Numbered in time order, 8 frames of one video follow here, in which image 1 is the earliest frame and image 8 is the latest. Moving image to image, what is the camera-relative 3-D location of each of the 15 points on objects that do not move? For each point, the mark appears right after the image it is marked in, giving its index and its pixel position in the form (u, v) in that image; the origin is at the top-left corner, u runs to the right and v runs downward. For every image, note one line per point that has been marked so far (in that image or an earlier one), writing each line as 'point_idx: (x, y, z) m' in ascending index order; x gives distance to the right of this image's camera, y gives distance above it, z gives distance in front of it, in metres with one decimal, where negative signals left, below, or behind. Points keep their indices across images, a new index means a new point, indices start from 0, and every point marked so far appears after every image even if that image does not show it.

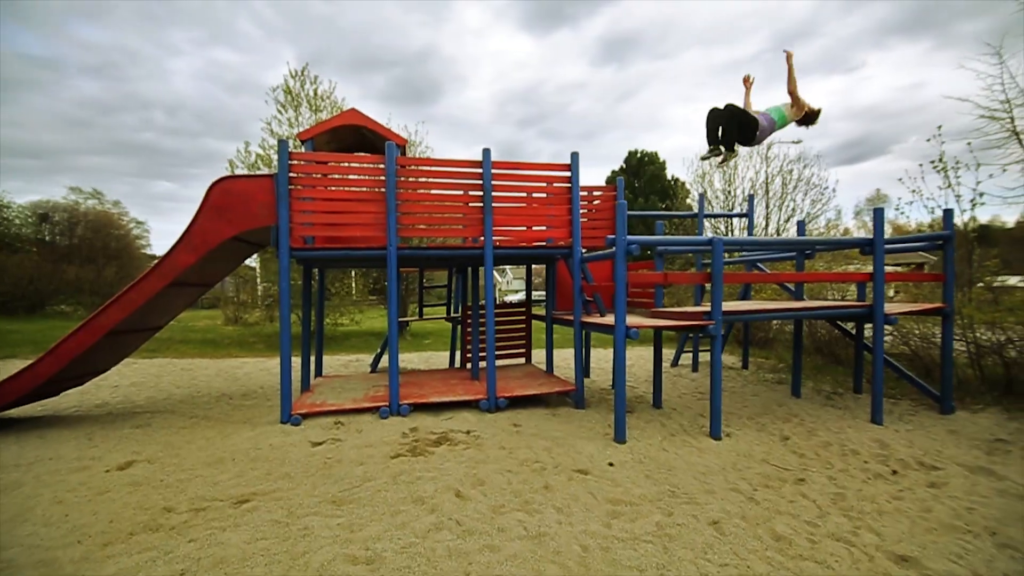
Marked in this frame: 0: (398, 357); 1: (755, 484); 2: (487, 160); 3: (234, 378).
0: (-1.2, -0.7, +5.1) m
1: (+2.0, -1.6, +3.8) m
2: (-0.2, +1.5, +5.5) m
3: (-4.4, -1.4, +7.5) m
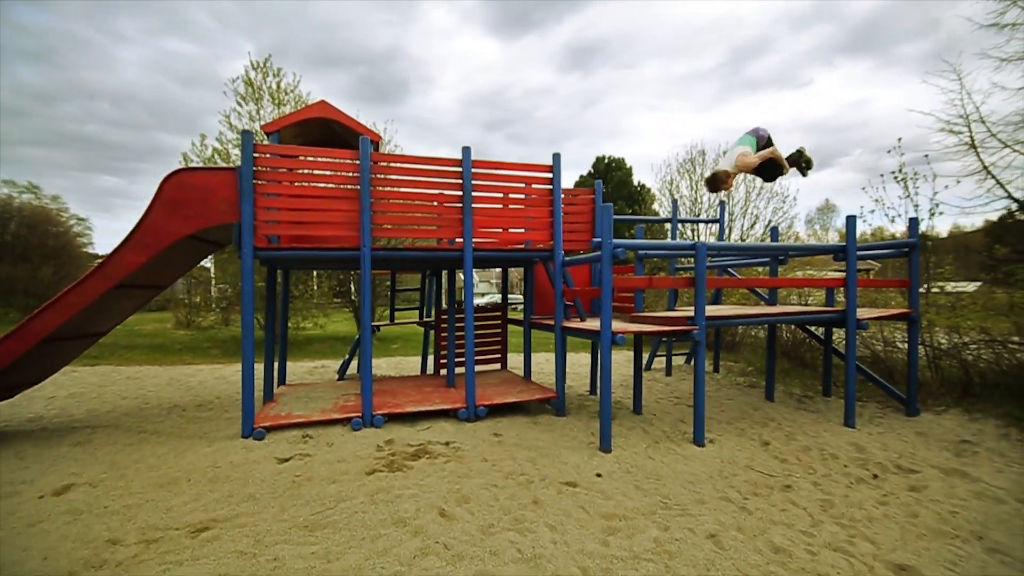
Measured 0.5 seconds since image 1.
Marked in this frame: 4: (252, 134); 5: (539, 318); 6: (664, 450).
0: (-1.4, -0.8, +4.8) m
1: (+1.8, -1.6, +3.7) m
2: (-0.4, +1.4, +5.3) m
3: (-4.7, -1.5, +6.9) m
4: (-2.4, +1.5, +4.4) m
5: (+0.4, -0.4, +6.3) m
6: (+1.5, -1.5, +4.5) m
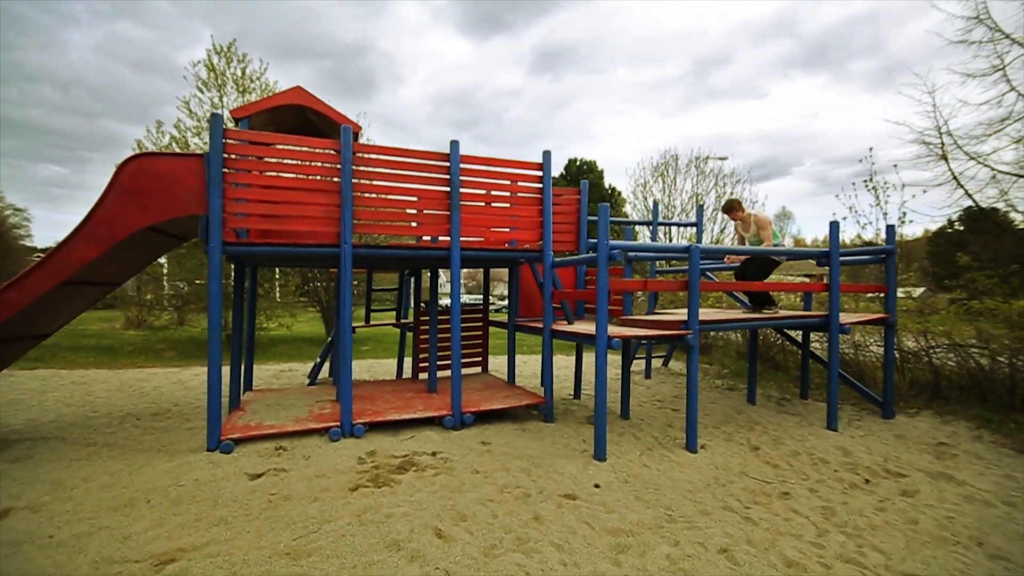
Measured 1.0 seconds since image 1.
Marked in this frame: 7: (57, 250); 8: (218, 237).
0: (-1.5, -0.8, +4.5) m
1: (+1.8, -1.6, +3.7) m
2: (-0.6, +1.4, +5.0) m
3: (-5.0, -1.4, +6.4) m
4: (-2.5, +1.5, +4.1) m
5: (+0.2, -0.4, +6.1) m
6: (+1.4, -1.6, +4.4) m
7: (-3.9, 0.0, +3.7) m
8: (-2.5, +0.4, +4.0) m
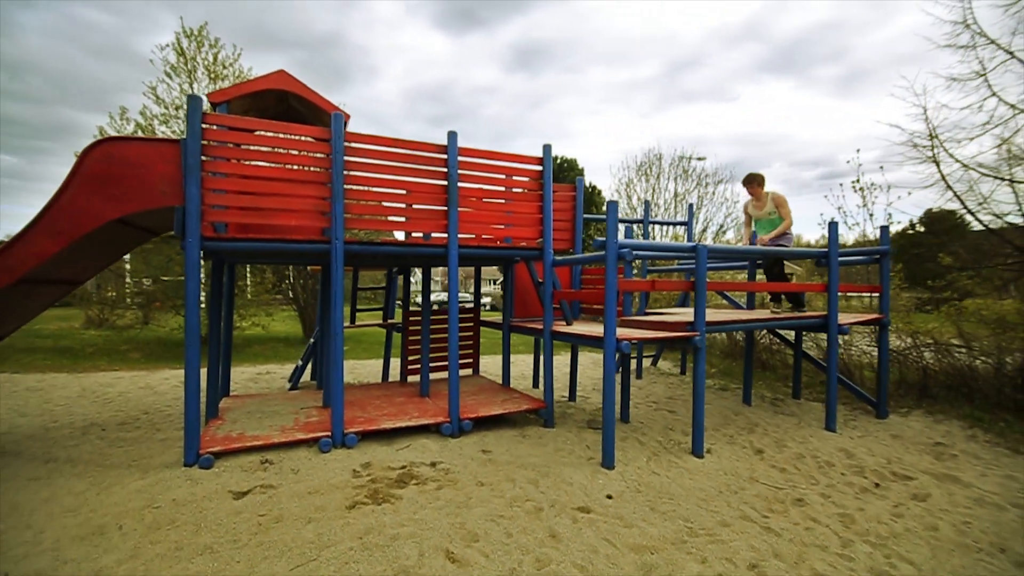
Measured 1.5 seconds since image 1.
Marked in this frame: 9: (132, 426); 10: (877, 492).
0: (-1.5, -0.8, +4.2) m
1: (+1.9, -1.6, +3.5) m
2: (-0.6, +1.4, +4.8) m
3: (-5.1, -1.4, +5.9) m
4: (-2.4, +1.5, +3.7) m
5: (+0.1, -0.4, +5.9) m
6: (+1.4, -1.6, +4.3) m
7: (-3.8, +0.1, +3.3) m
8: (-2.4, +0.4, +3.7) m
9: (-3.9, -1.4, +4.9) m
10: (+3.0, -1.7, +3.9) m
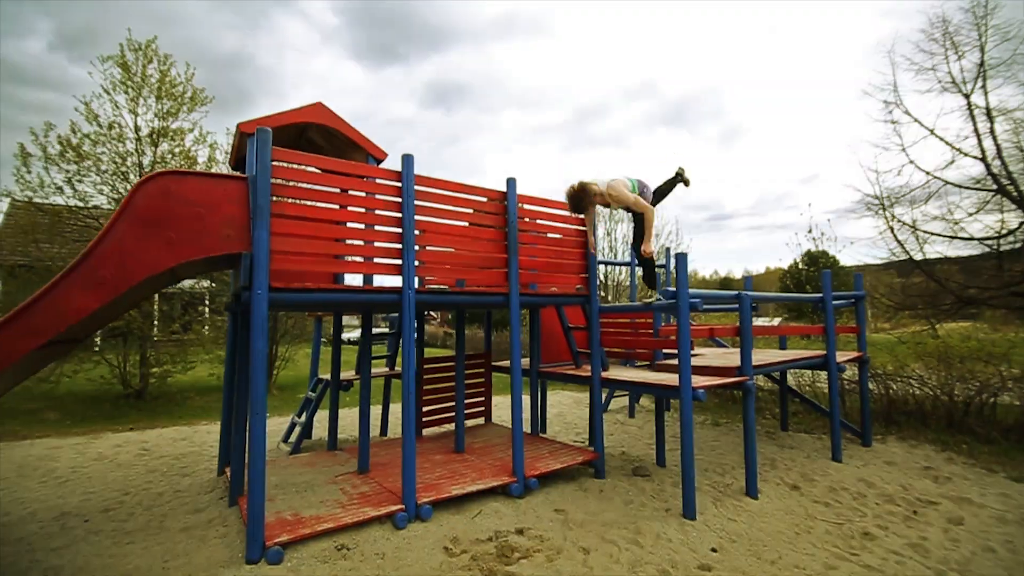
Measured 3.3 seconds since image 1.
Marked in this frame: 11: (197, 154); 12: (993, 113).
0: (-0.8, -1.2, +3.8) m
1: (+2.6, -2.0, +3.7) m
2: (0.0, +1.0, +4.7) m
3: (-4.6, -2.0, +4.8) m
4: (-1.7, +1.1, +3.3) m
5: (+0.4, -1.0, +5.8) m
6: (+2.0, -2.0, +4.3) m
7: (-3.0, -0.3, +2.6) m
8: (-1.7, 0.0, +3.2) m
9: (-3.3, -1.9, +4.0) m
10: (+3.7, -2.1, +4.3) m
11: (-6.4, +2.8, +9.8) m
12: (+7.5, +2.8, +7.4) m
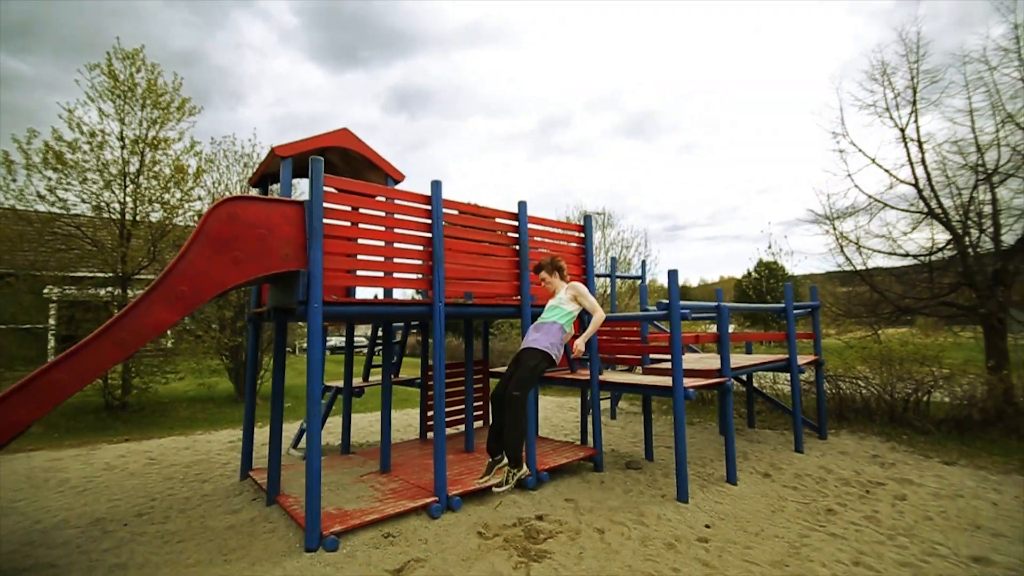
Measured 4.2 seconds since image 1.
0: (-0.7, -1.3, +4.2) m
1: (+2.8, -2.1, +4.4) m
2: (+0.1, +0.8, +5.2) m
3: (-4.5, -2.1, +4.9) m
4: (-1.5, +1.0, +3.7) m
5: (+0.4, -1.1, +6.3) m
6: (+2.1, -2.1, +4.9) m
7: (-2.7, -0.4, +2.9) m
8: (-1.5, -0.1, +3.6) m
9: (-3.1, -2.0, +4.2) m
10: (+3.8, -2.2, +5.0) m
11: (-6.7, +2.6, +9.8) m
12: (+7.4, +2.6, +8.5) m
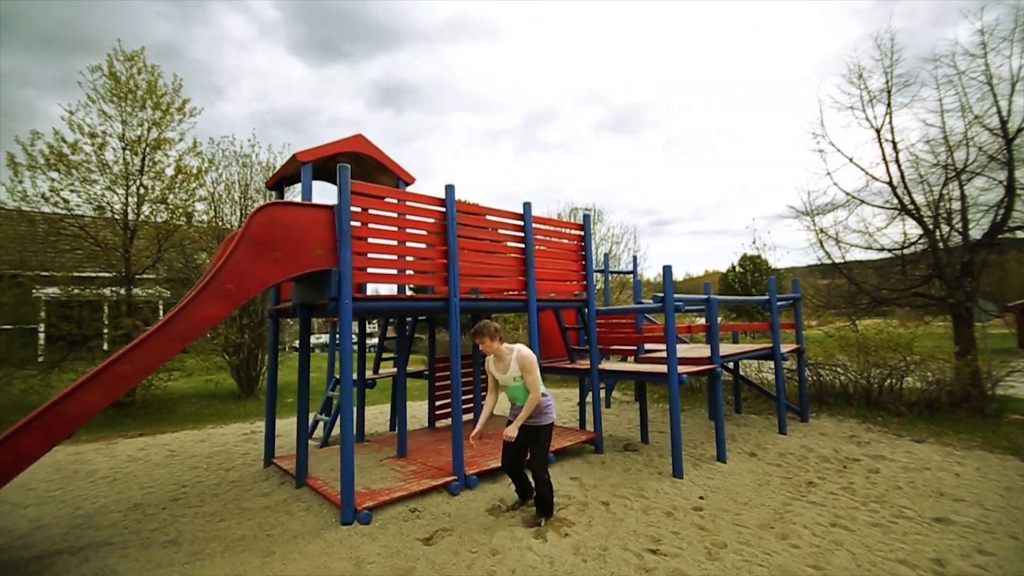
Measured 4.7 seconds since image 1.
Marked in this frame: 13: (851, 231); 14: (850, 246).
0: (-0.5, -1.3, +4.6) m
1: (+2.9, -2.1, +4.8) m
2: (+0.1, +0.9, +5.5) m
3: (-4.4, -2.1, +5.2) m
4: (-1.4, +1.0, +4.0) m
5: (+0.5, -1.0, +6.7) m
6: (+2.2, -2.1, +5.4) m
7: (-2.5, -0.4, +3.1) m
8: (-1.4, 0.0, +3.9) m
9: (-3.0, -2.0, +4.5) m
10: (+3.9, -2.1, +5.5) m
11: (-6.8, +2.6, +9.9) m
12: (+7.3, +2.7, +9.0) m
13: (+6.7, +1.1, +9.4) m
14: (+6.7, +0.8, +9.4) m
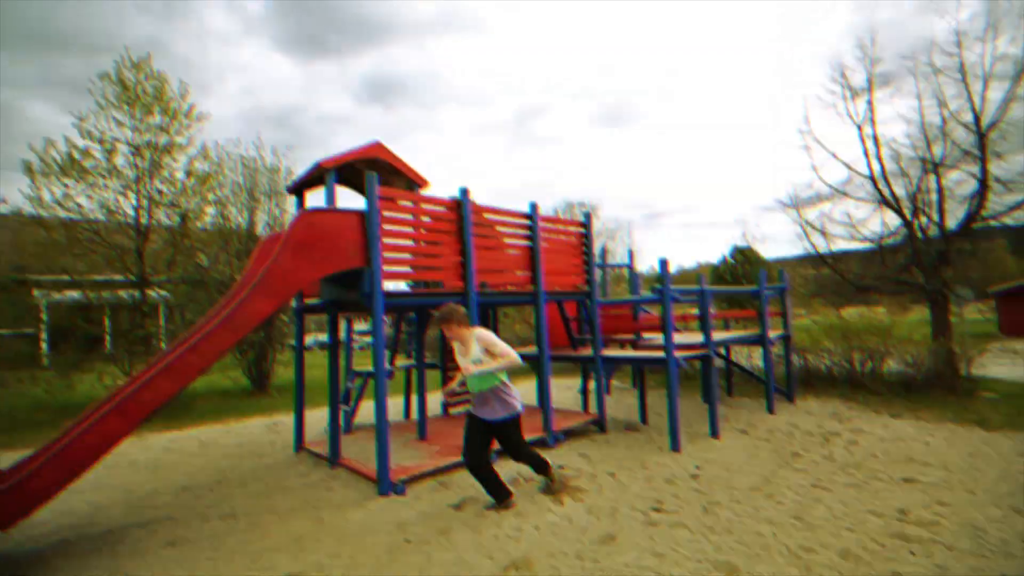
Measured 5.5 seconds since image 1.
0: (-0.4, -1.2, +5.0) m
1: (+3.0, -2.0, +5.3) m
2: (+0.2, +0.9, +6.0) m
3: (-4.3, -2.1, +5.6) m
4: (-1.3, +1.0, +4.4) m
5: (+0.6, -1.0, +7.1) m
6: (+2.4, -2.0, +5.9) m
7: (-2.4, -0.4, +3.6) m
8: (-1.2, 0.0, +4.3) m
9: (-2.9, -2.0, +4.9) m
10: (+4.0, -2.0, +6.0) m
11: (-6.8, +2.6, +10.2) m
12: (+7.3, +3.0, +9.6) m
13: (+6.7, +1.4, +10.0) m
14: (+6.7, +1.1, +9.9) m
